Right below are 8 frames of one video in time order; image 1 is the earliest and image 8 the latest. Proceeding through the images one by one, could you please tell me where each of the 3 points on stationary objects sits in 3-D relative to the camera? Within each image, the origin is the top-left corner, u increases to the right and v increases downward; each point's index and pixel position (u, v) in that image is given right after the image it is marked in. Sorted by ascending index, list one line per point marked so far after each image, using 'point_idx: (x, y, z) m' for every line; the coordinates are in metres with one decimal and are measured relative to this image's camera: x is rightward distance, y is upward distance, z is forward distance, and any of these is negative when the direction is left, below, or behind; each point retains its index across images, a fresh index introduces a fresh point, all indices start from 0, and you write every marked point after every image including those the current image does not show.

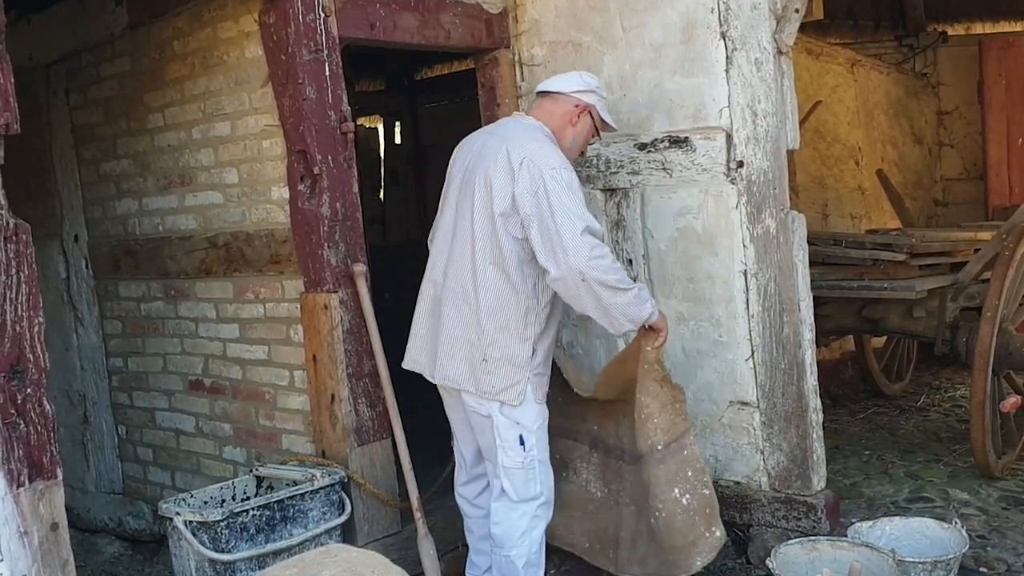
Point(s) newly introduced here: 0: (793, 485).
0: (+1.0, -0.7, +4.0) m
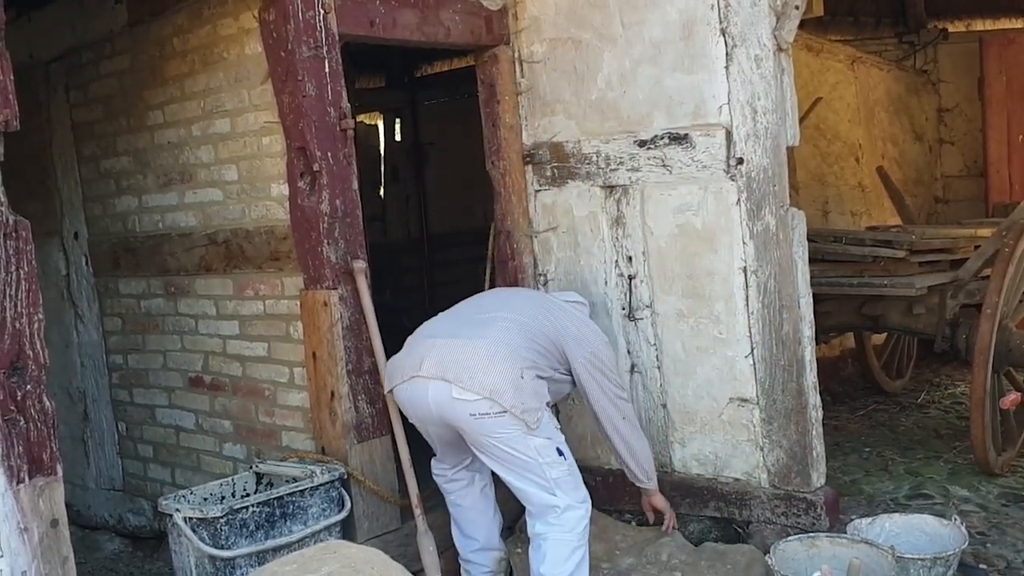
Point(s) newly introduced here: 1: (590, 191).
0: (+1.0, -0.7, +4.0) m
1: (+0.3, +0.4, +4.4) m
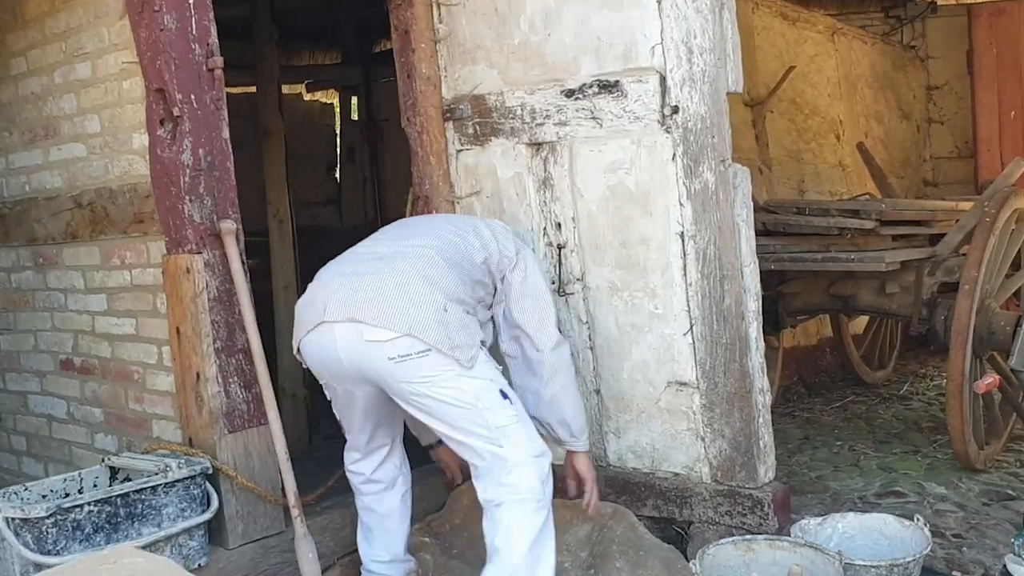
0: (+0.7, -0.6, +3.5) m
1: (0.0, +0.5, +3.9) m
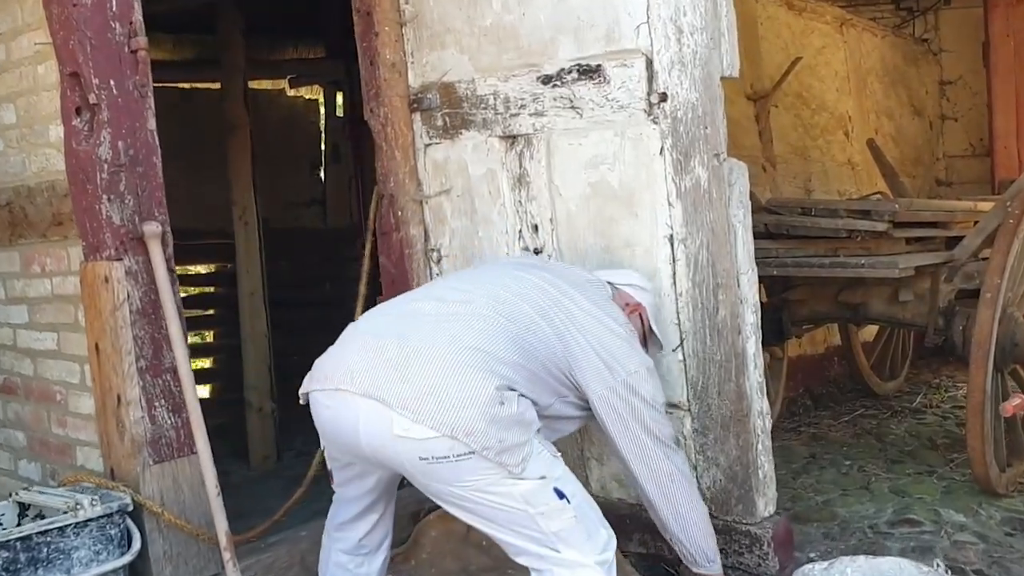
0: (+0.6, -0.6, +3.1) m
1: (-0.1, +0.5, +3.5) m
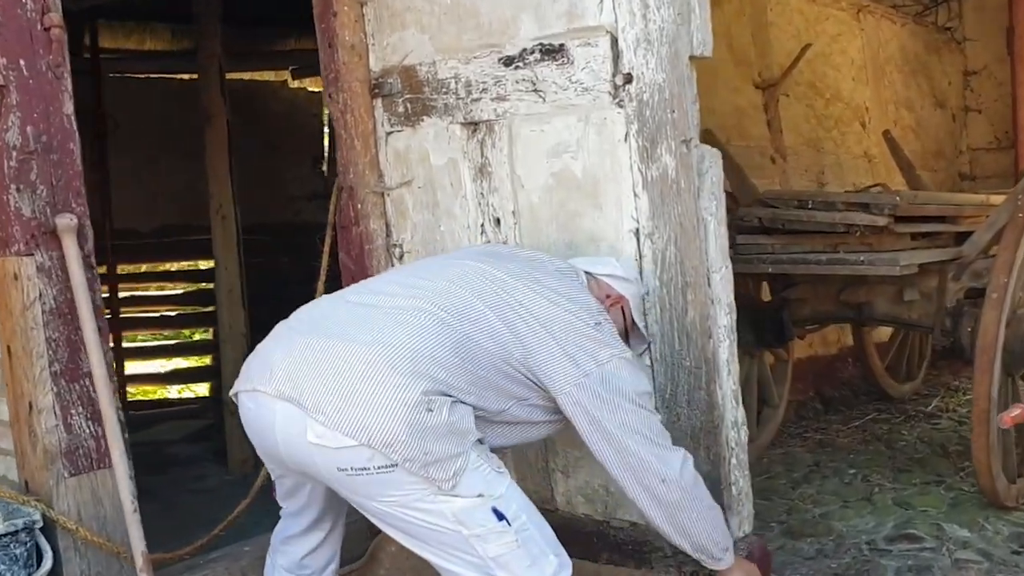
0: (+0.5, -0.6, +2.9) m
1: (-0.2, +0.5, +3.3) m
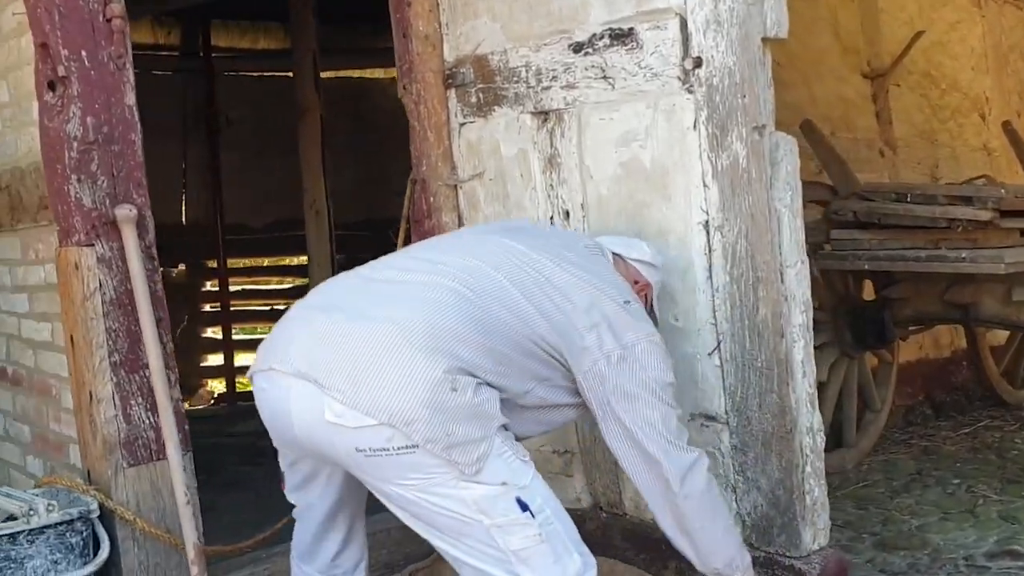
0: (+0.6, -0.6, +2.7) m
1: (0.0, +0.5, +3.2) m
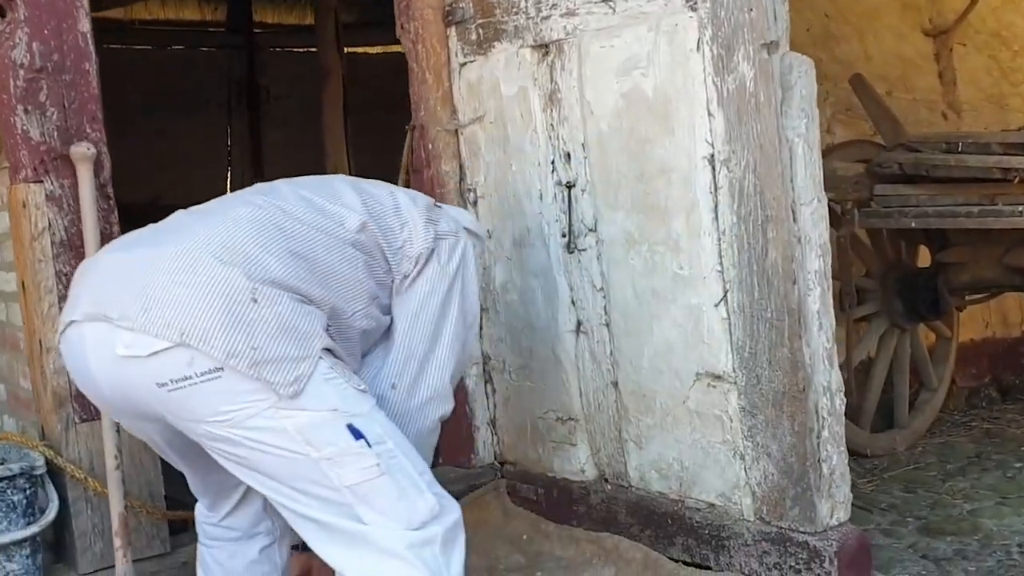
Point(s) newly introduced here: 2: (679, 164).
0: (+0.6, -0.5, +2.4) m
1: (0.0, +0.6, +2.9) m
2: (+0.4, +0.3, +2.5) m
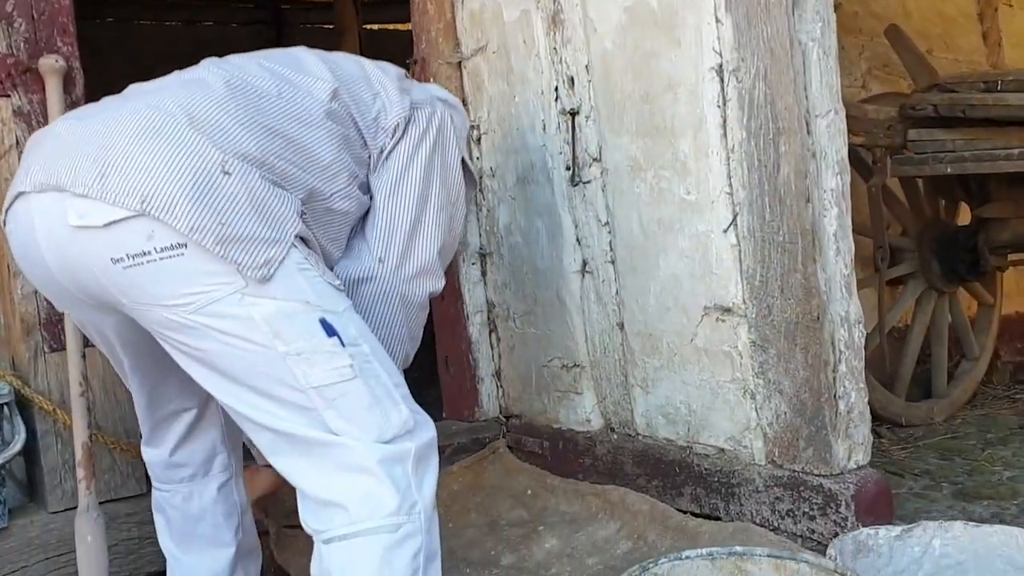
0: (+0.6, -0.3, +2.2) m
1: (0.0, +0.8, +2.8) m
2: (+0.4, +0.4, +2.3) m
